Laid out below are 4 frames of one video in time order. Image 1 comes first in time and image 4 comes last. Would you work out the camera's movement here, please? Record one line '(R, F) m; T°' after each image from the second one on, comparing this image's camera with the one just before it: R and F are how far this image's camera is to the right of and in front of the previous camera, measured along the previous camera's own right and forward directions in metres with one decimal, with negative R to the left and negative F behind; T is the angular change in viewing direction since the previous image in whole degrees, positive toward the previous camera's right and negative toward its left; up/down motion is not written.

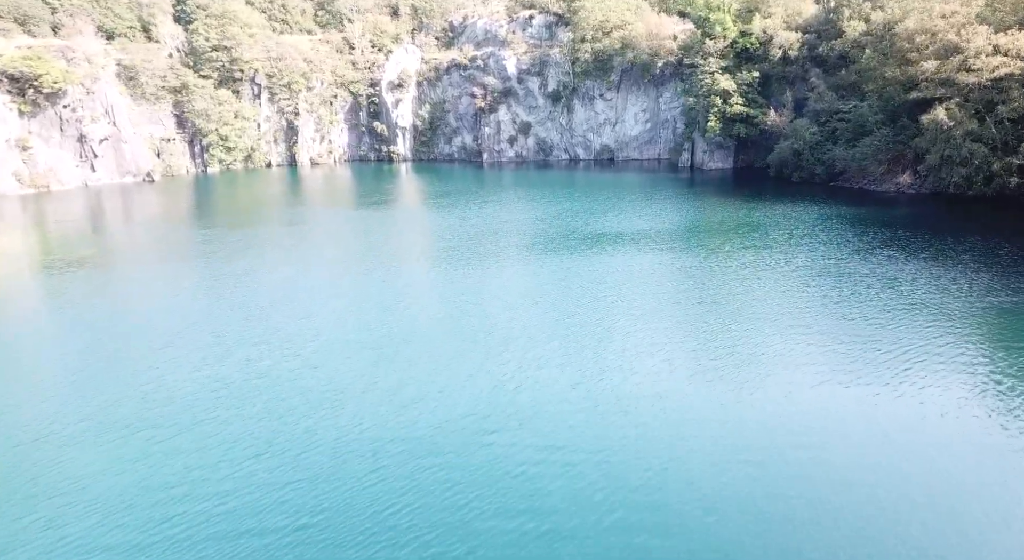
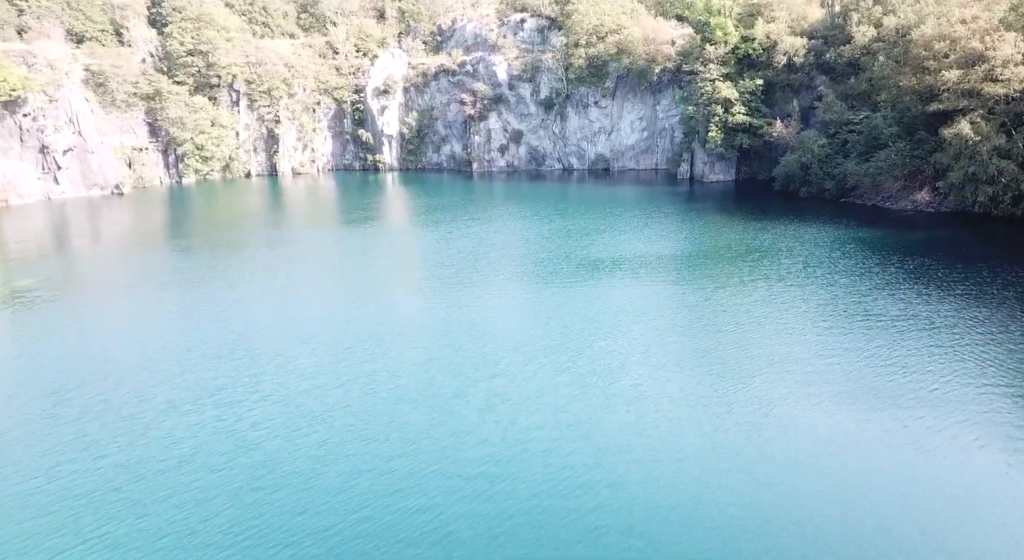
(+0.4, +4.6) m; 0°
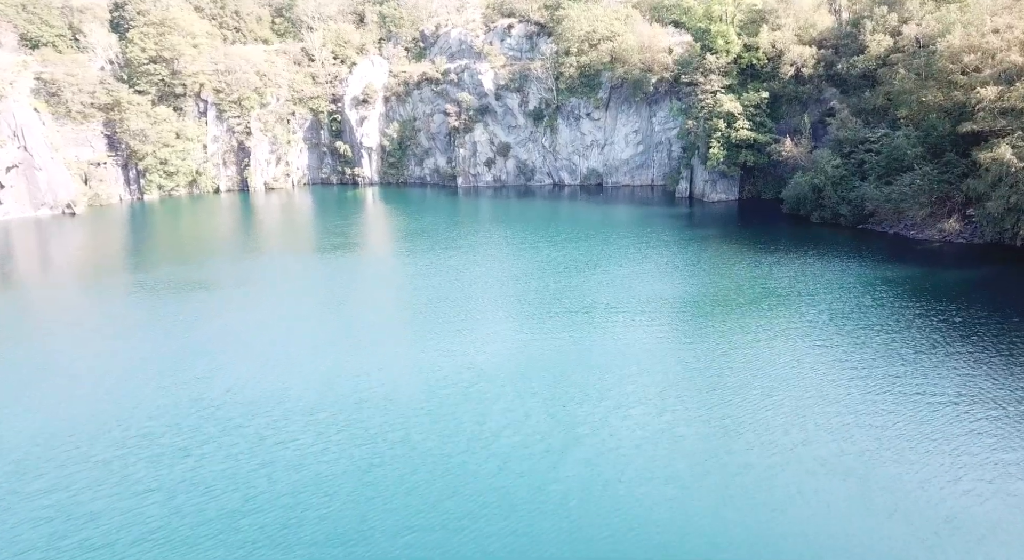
(+0.6, +6.2) m; +1°
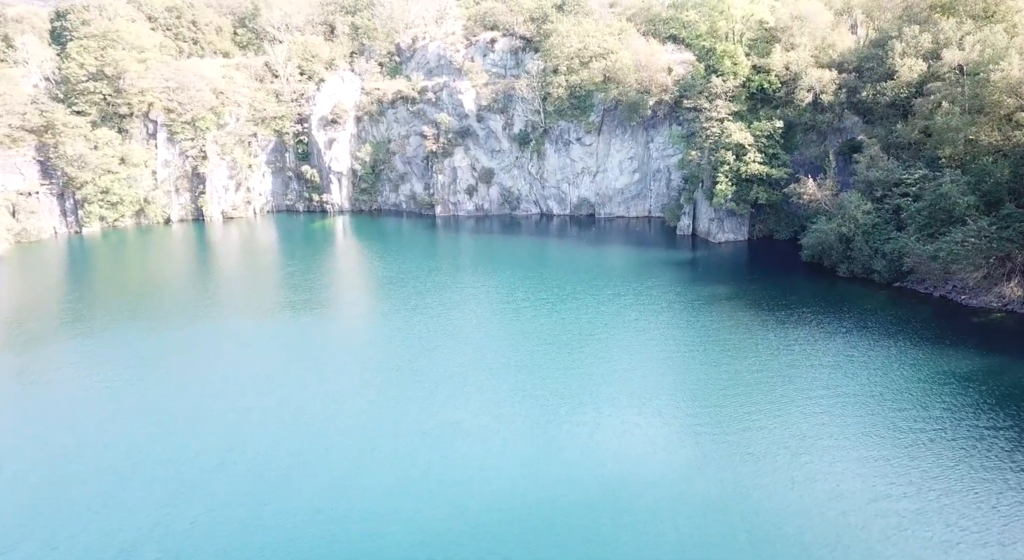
(+0.5, +8.7) m; +1°
